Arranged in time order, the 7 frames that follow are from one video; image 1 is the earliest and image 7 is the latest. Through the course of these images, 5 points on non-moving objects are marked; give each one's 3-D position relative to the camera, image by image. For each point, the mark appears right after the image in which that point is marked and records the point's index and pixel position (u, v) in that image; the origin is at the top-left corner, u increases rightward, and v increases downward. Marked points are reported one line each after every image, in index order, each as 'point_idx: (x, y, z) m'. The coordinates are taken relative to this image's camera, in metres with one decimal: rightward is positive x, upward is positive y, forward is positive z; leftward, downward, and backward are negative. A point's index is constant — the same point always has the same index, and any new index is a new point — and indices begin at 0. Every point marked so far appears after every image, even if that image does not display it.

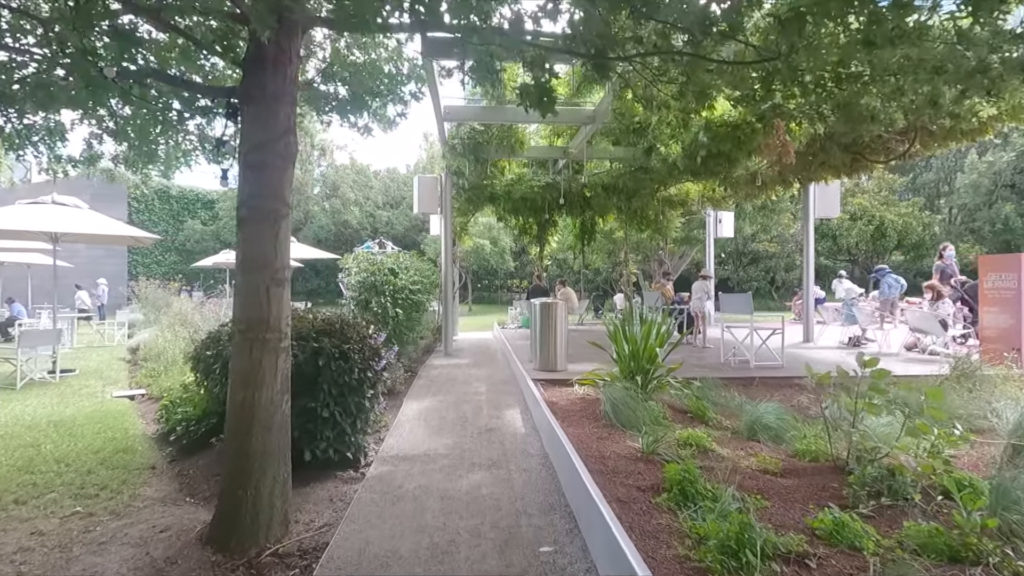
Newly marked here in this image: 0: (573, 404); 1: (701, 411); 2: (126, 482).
0: (+0.5, -1.0, +4.9) m
1: (+1.5, -1.0, +4.5) m
2: (-2.9, -1.4, +4.0) m
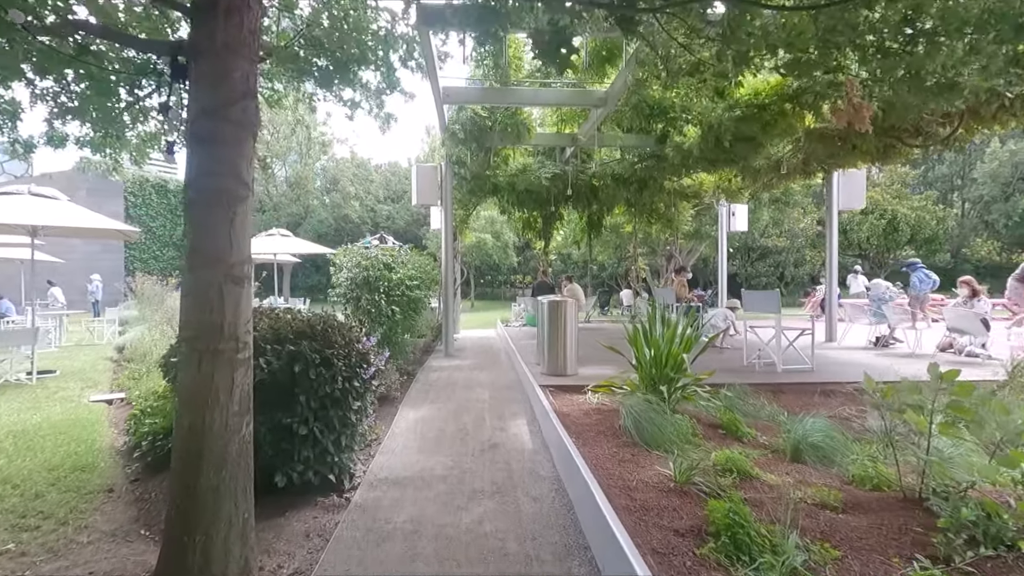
0: (+0.6, -1.0, +4.3) m
1: (+1.6, -1.0, +3.9) m
2: (-2.8, -1.4, +3.5) m
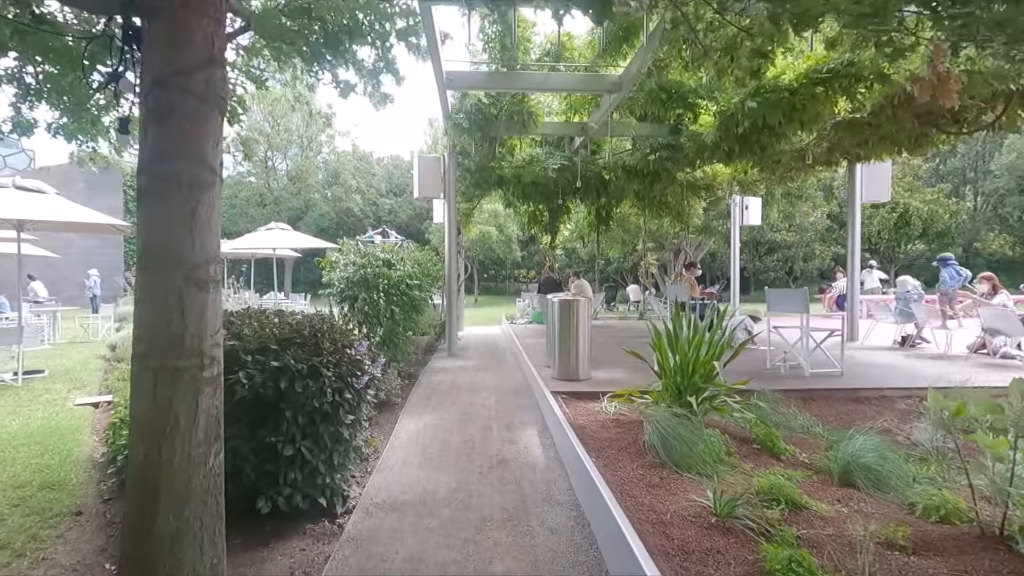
0: (+0.7, -1.0, +3.9) m
1: (+1.7, -1.0, +3.5) m
2: (-2.7, -1.4, +3.1) m
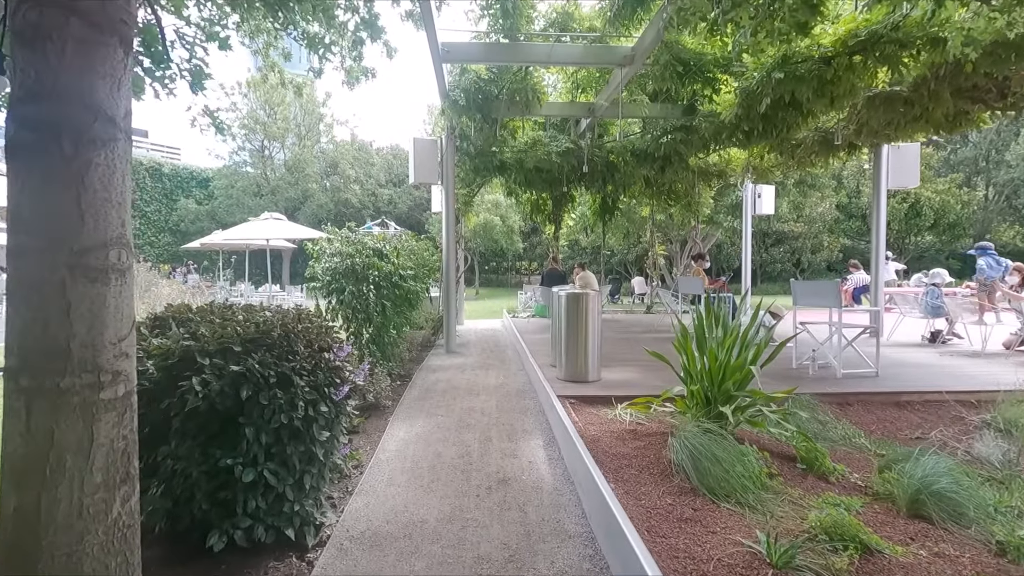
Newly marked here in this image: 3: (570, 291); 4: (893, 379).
0: (+0.7, -1.0, +3.4) m
1: (+1.7, -0.9, +3.0) m
2: (-2.7, -1.4, +2.6) m
3: (+0.5, 0.0, +5.0) m
4: (+3.6, -0.9, +5.2) m
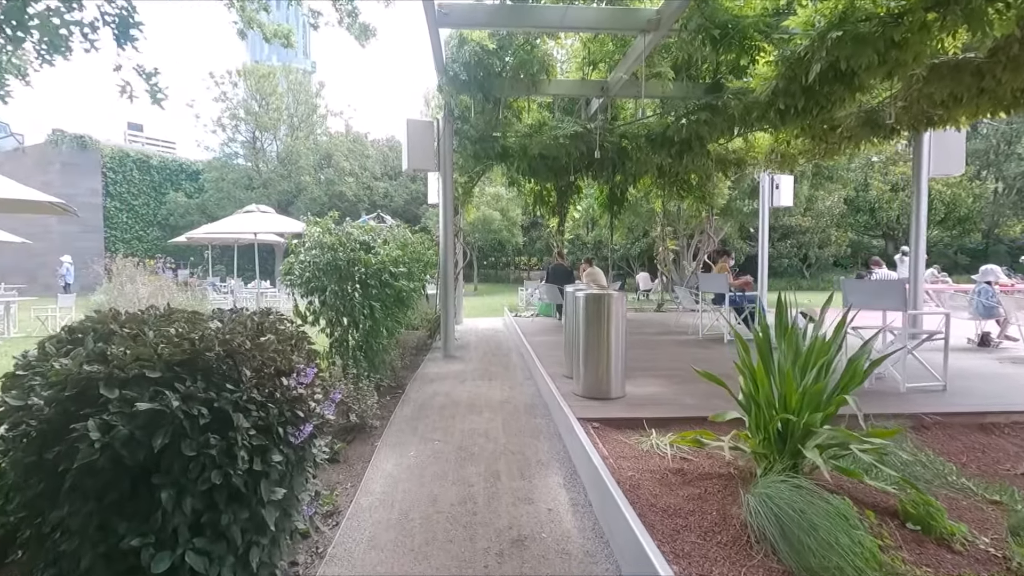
0: (+0.8, -1.0, +2.7) m
1: (+1.8, -1.0, +2.3) m
2: (-2.7, -1.4, +1.9) m
3: (+0.6, 0.0, +4.3) m
4: (+3.7, -0.9, +4.4) m
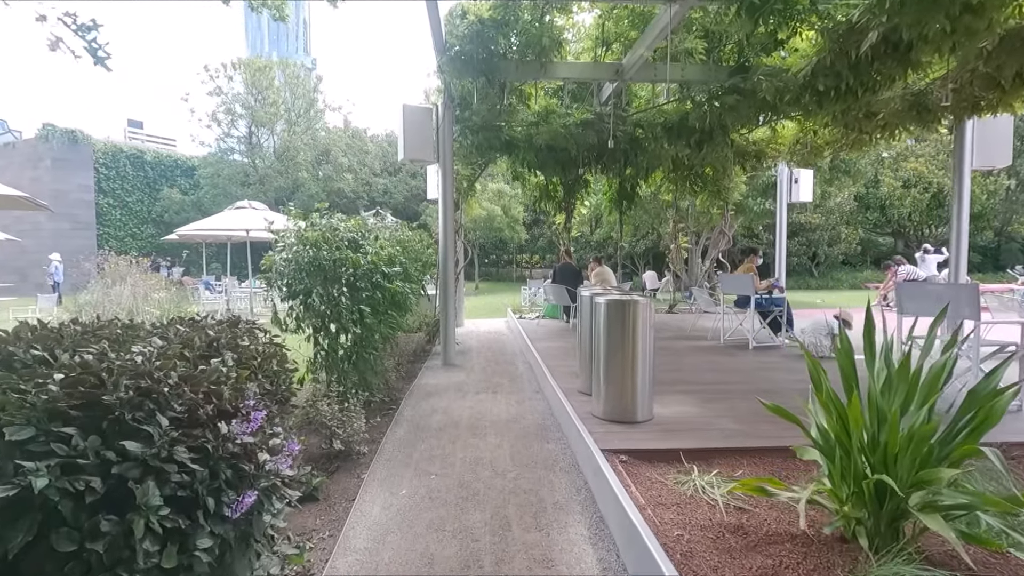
0: (+0.8, -1.0, +2.0) m
1: (+1.8, -1.0, +1.7) m
2: (-2.6, -1.5, +1.3) m
3: (+0.7, -0.1, +3.7) m
4: (+3.8, -0.9, +3.8) m
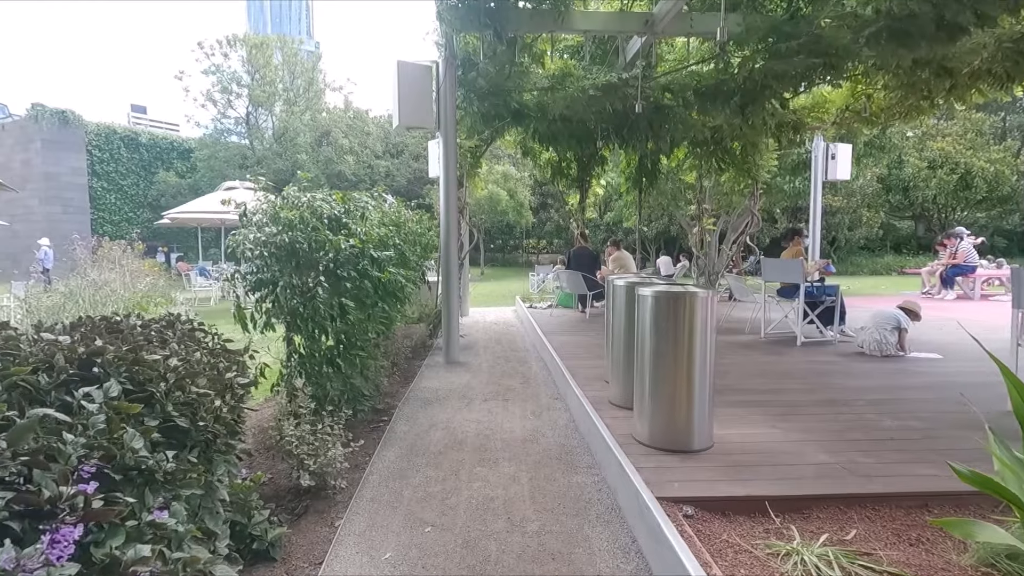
0: (+0.9, -1.0, +1.2) m
1: (+1.9, -1.0, +0.8) m
2: (-2.5, -1.5, +0.5) m
3: (+0.8, 0.0, +2.8) m
4: (+3.9, -0.8, +2.9) m
